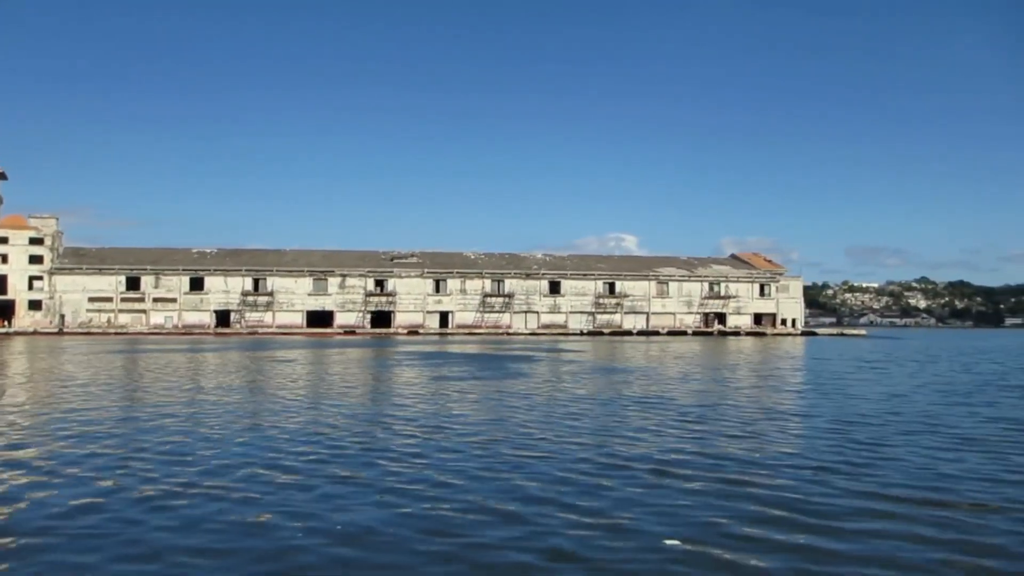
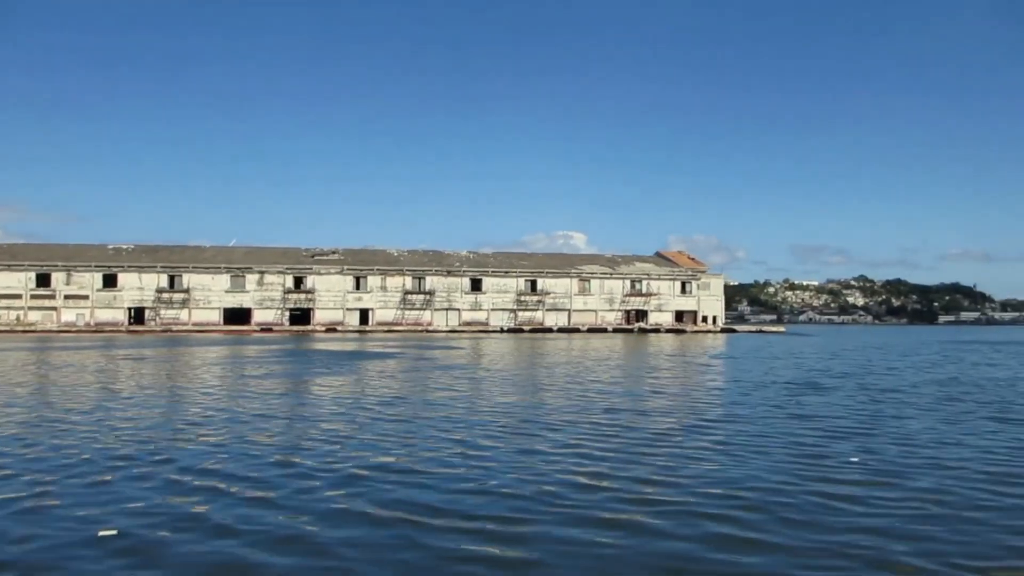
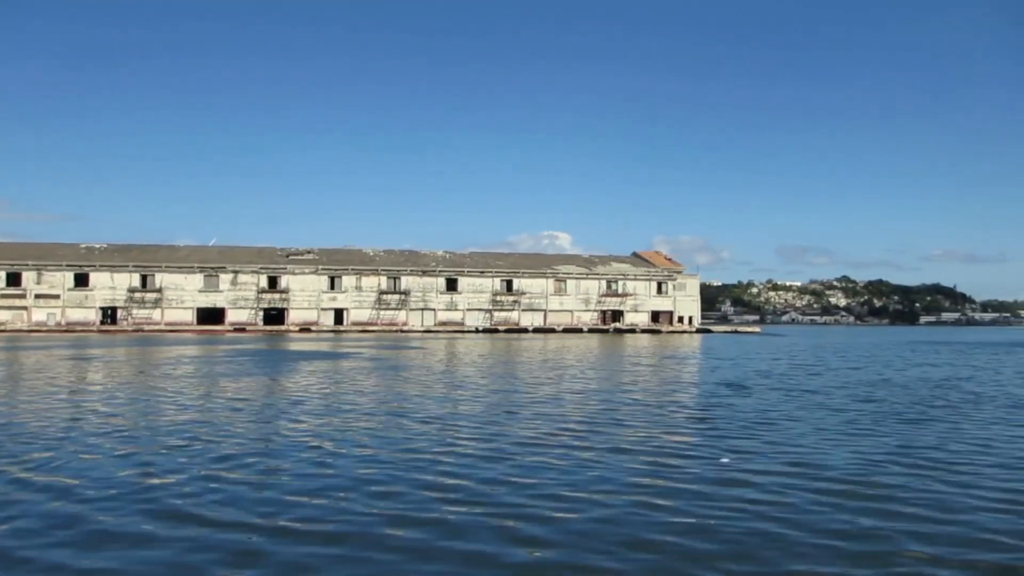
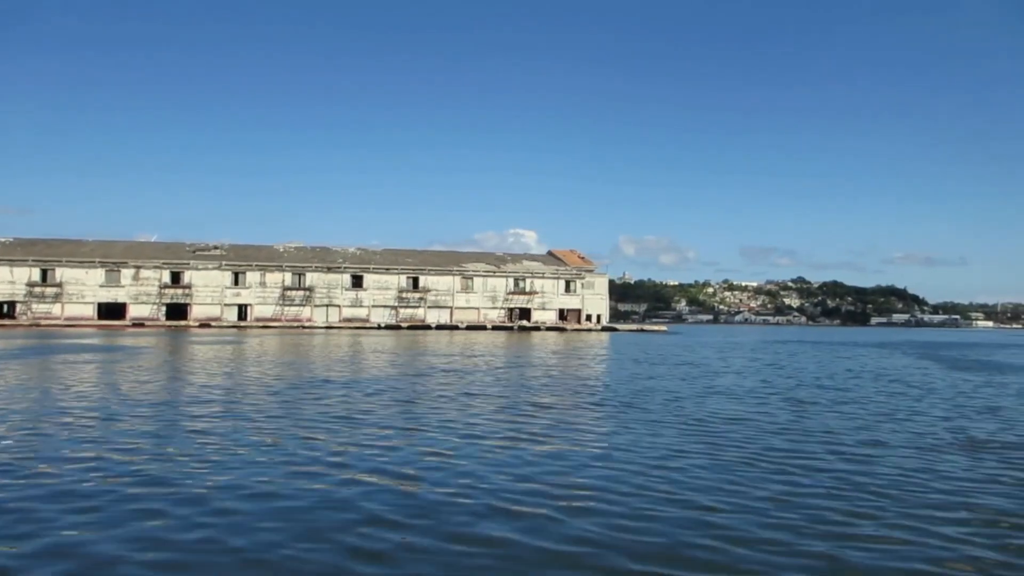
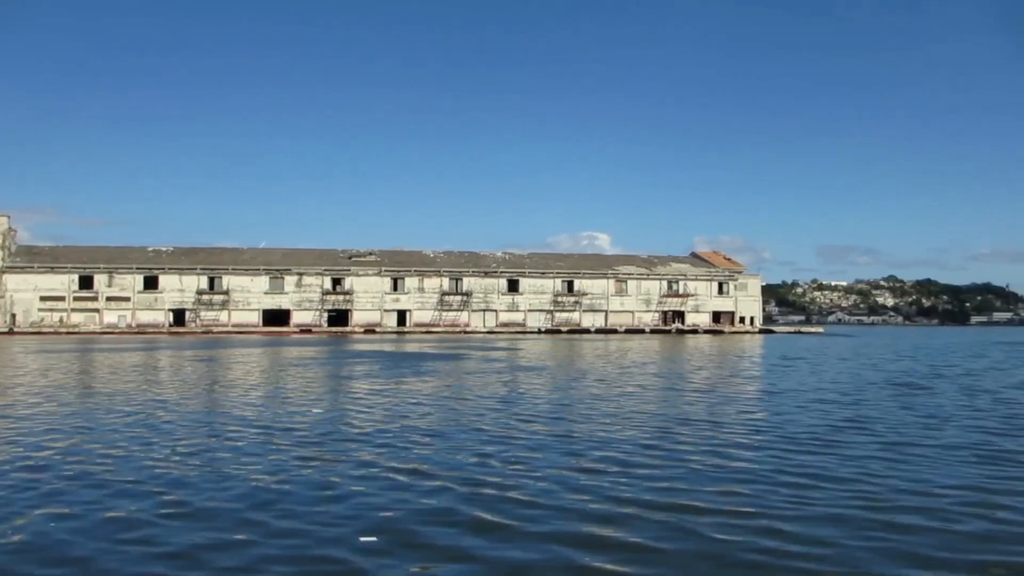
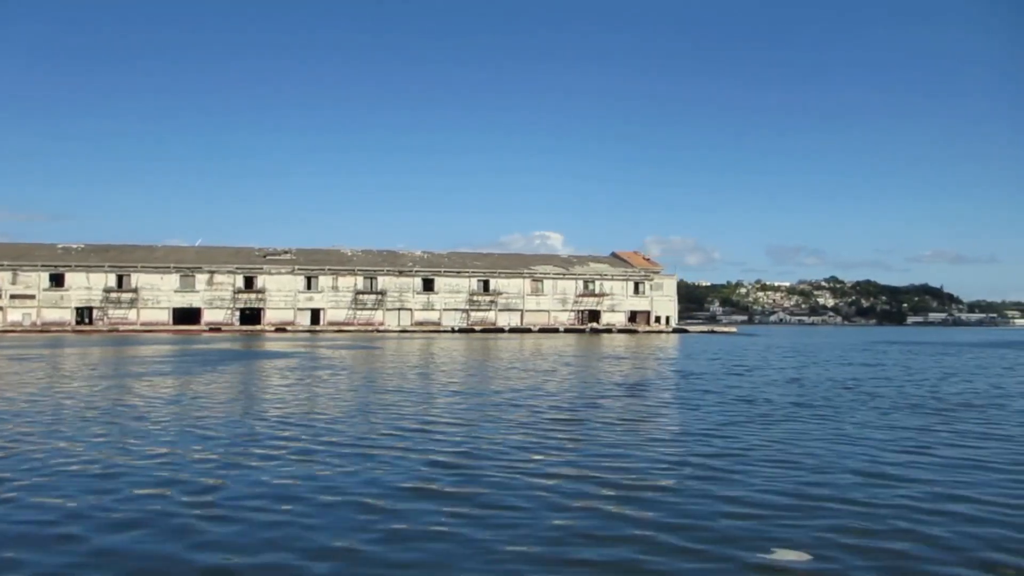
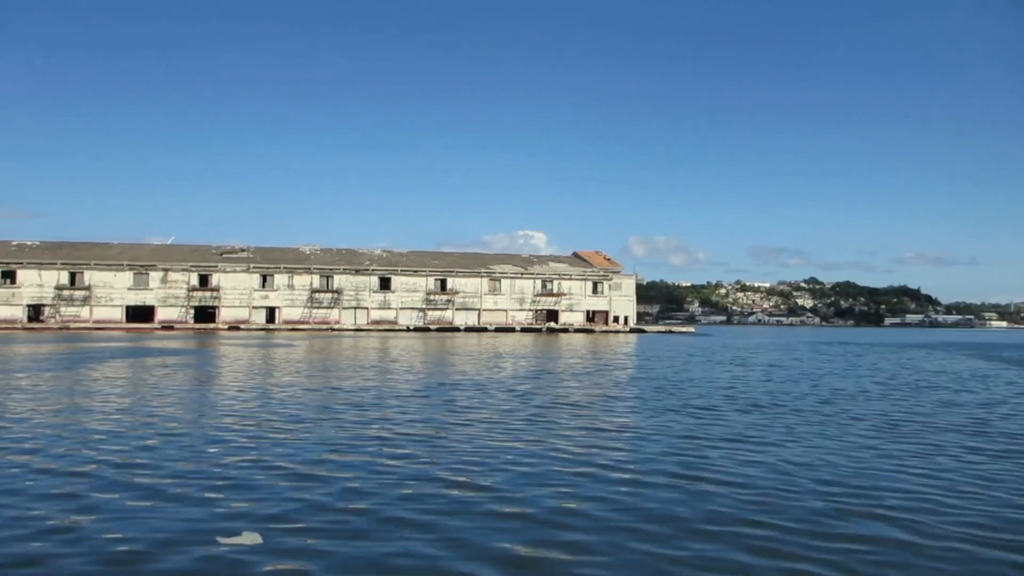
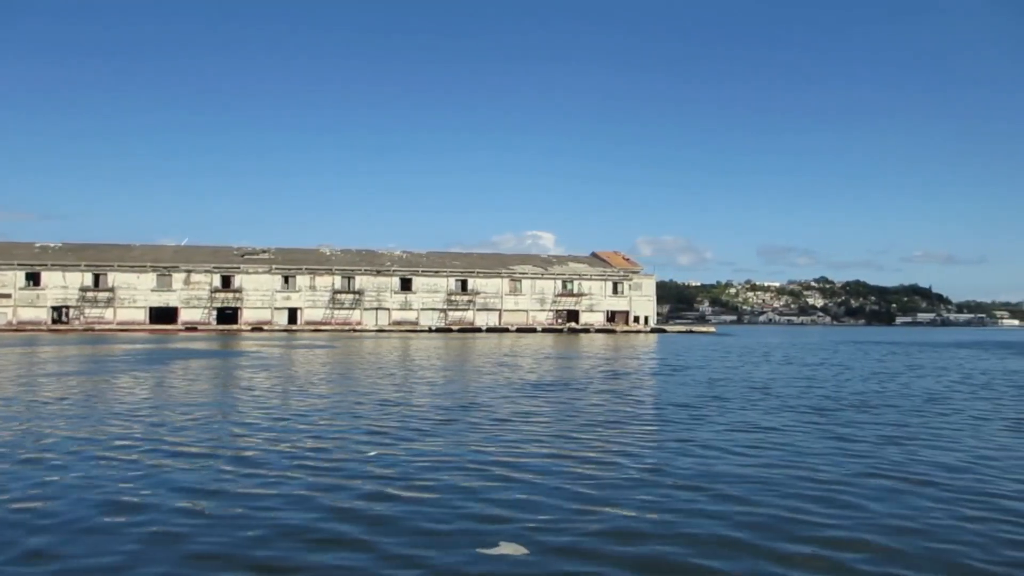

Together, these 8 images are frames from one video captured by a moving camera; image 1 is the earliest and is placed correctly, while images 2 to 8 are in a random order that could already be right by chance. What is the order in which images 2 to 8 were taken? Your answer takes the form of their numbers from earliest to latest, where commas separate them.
5, 2, 3, 6, 8, 7, 4
